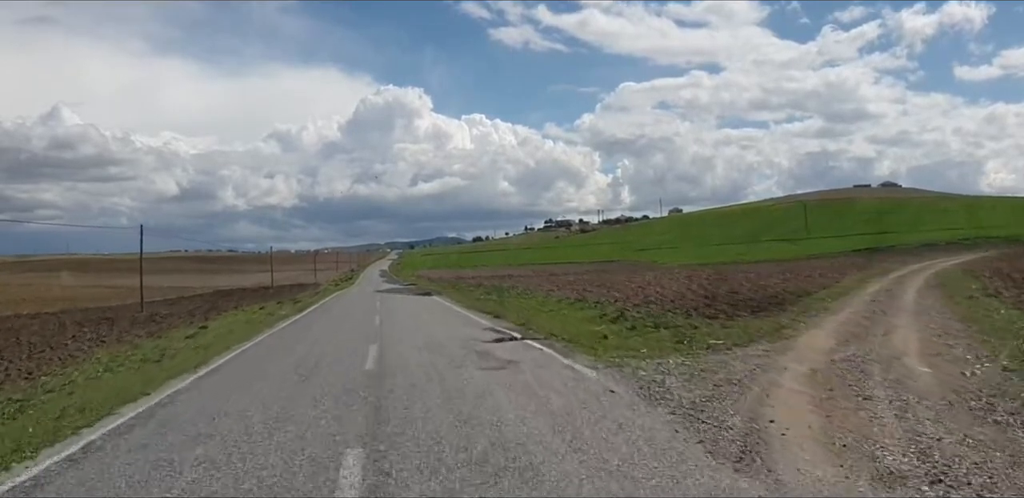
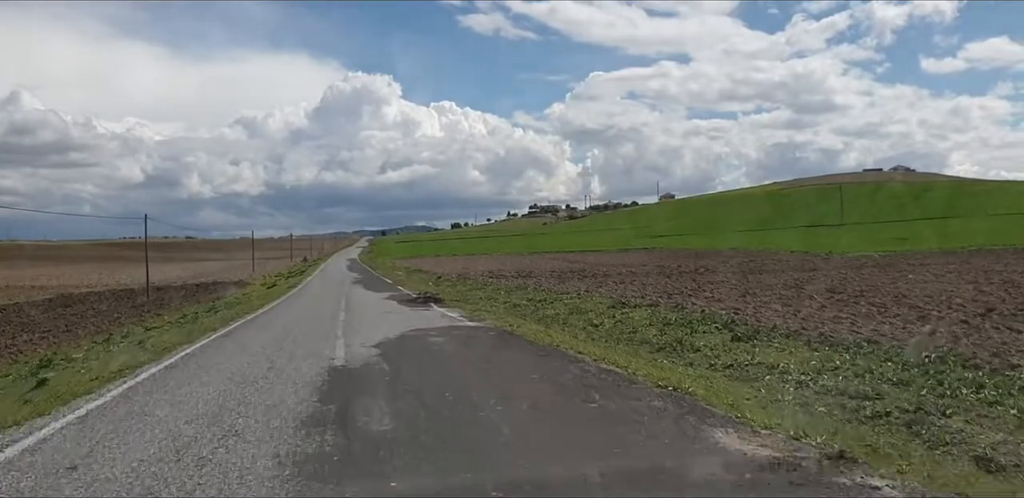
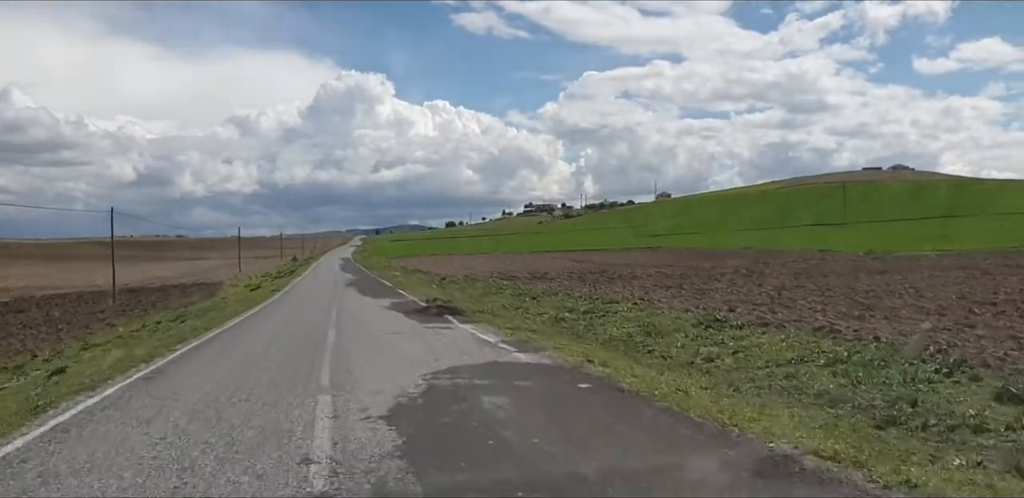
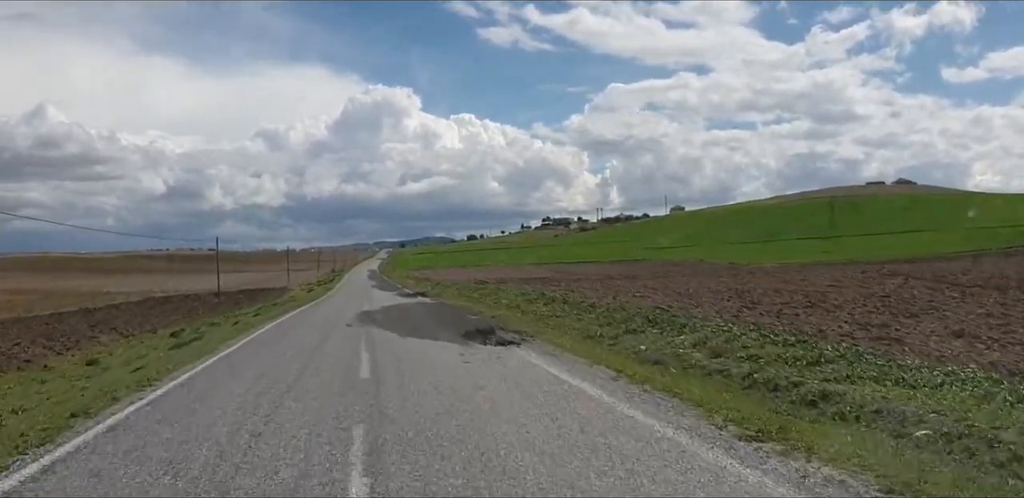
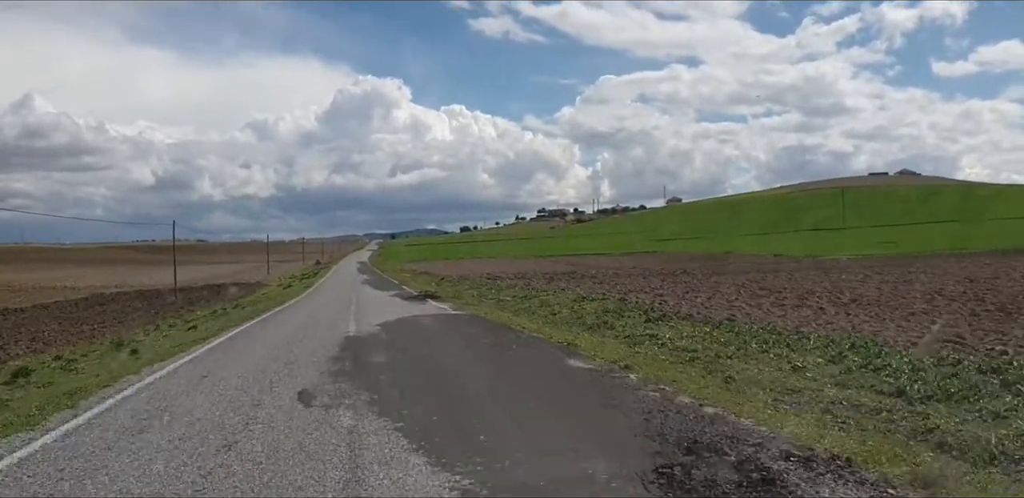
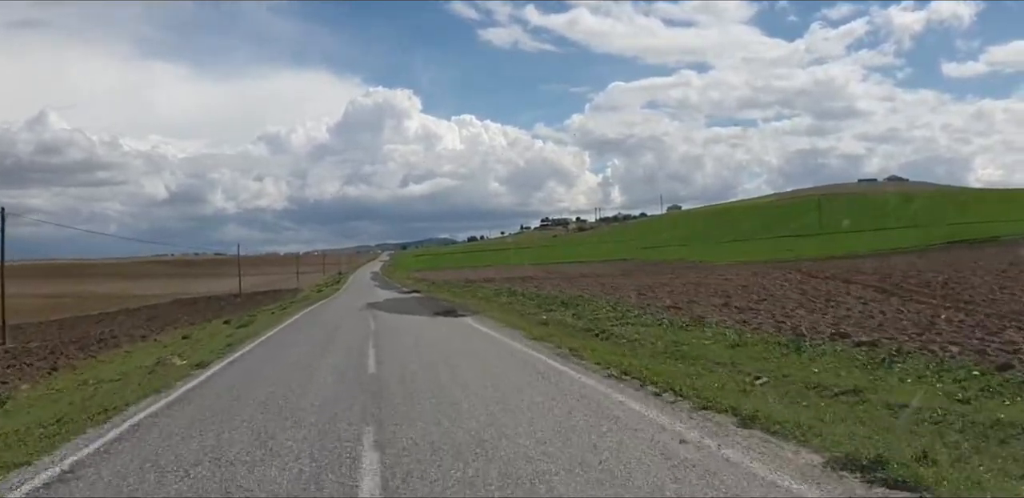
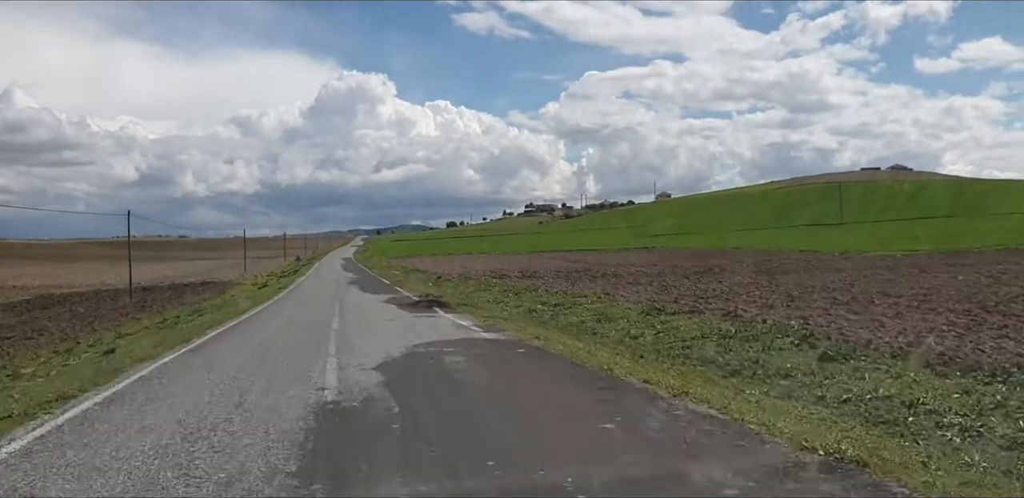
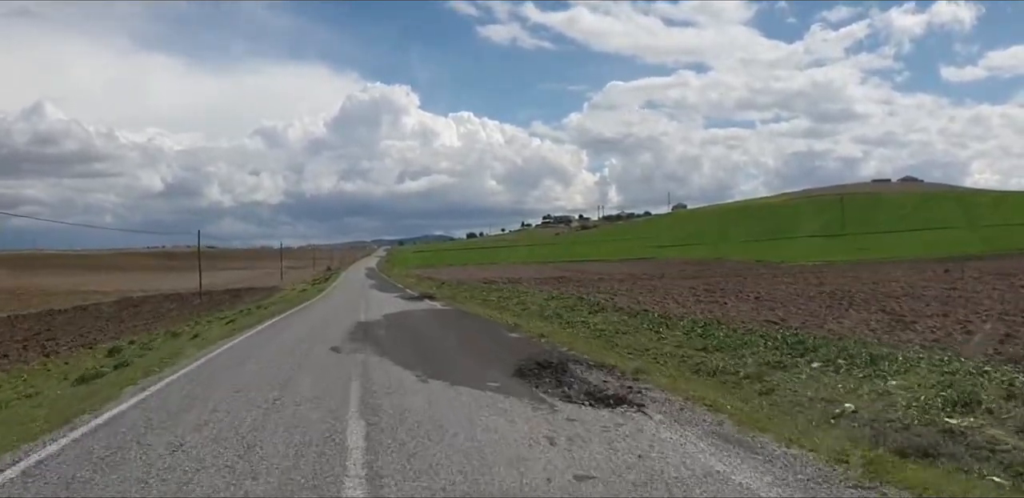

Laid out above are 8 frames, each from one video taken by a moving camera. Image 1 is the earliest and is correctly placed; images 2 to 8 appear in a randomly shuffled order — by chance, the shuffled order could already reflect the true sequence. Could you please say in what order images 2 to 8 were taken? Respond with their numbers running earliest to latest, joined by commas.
6, 4, 8, 5, 2, 7, 3
